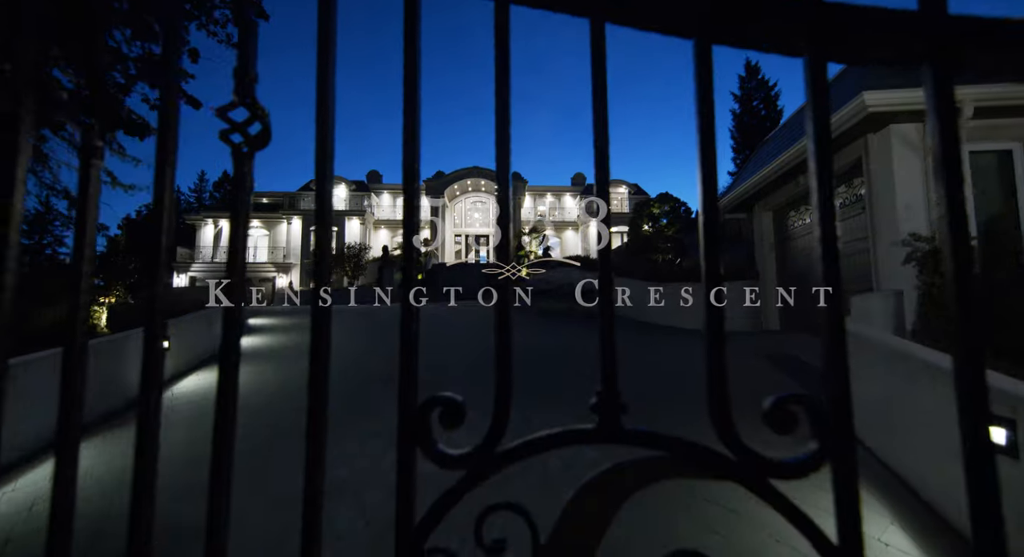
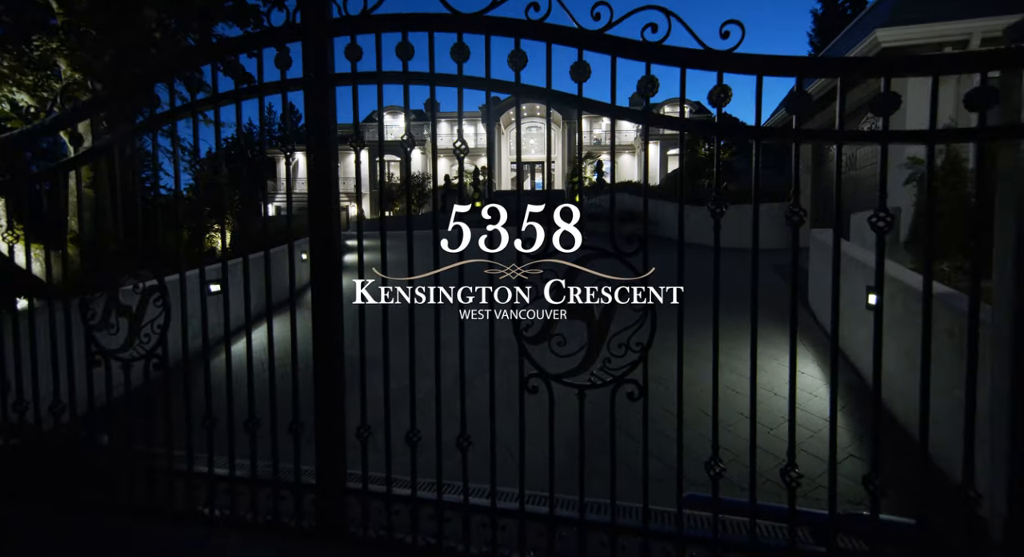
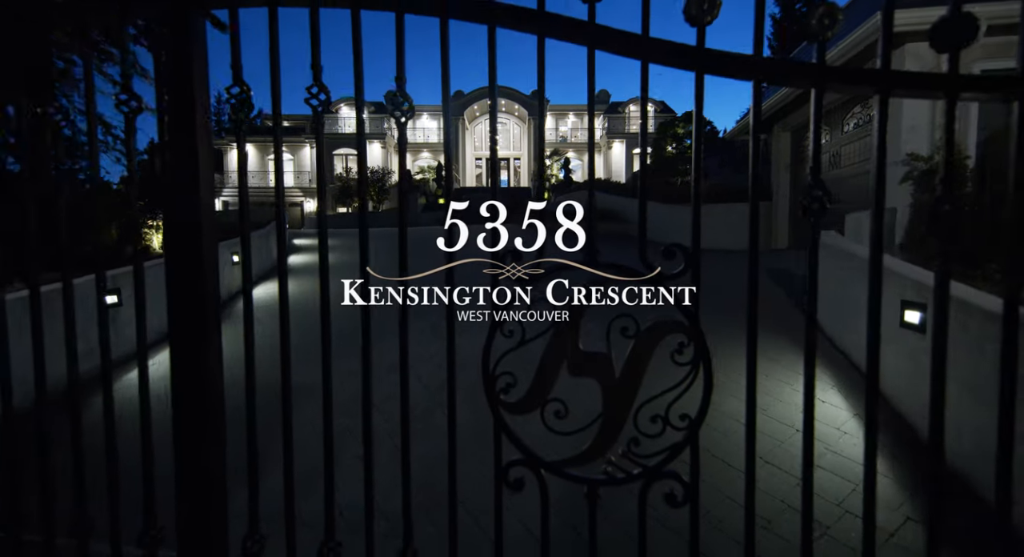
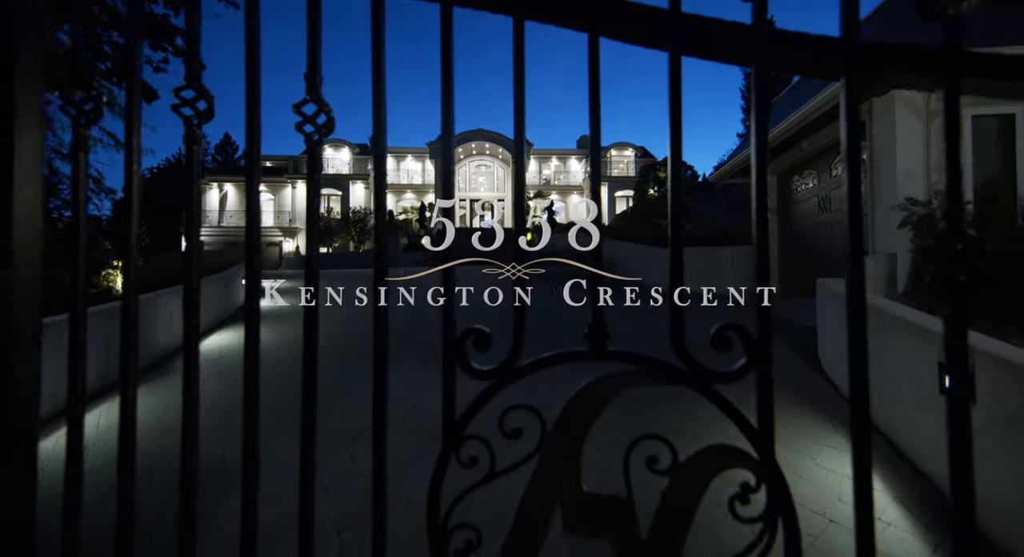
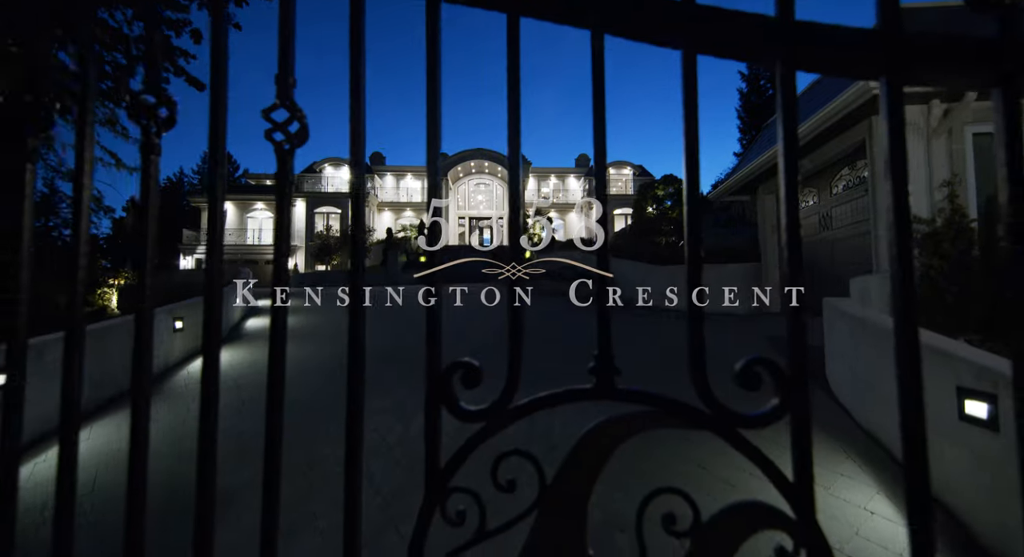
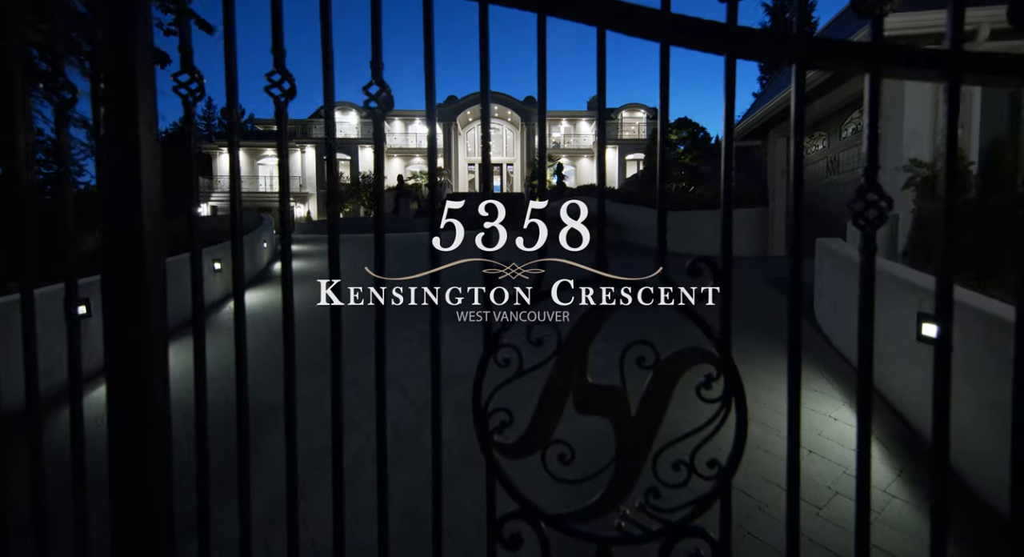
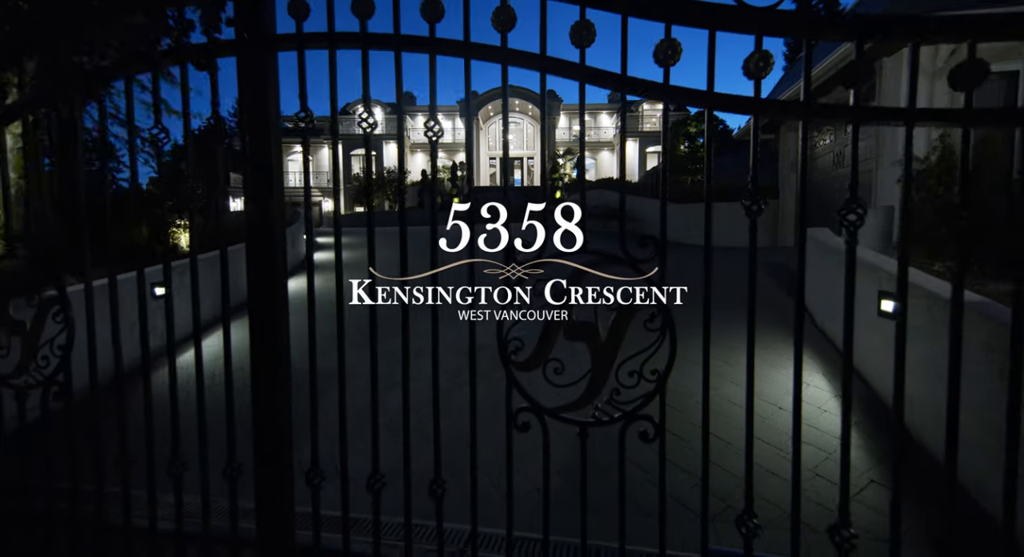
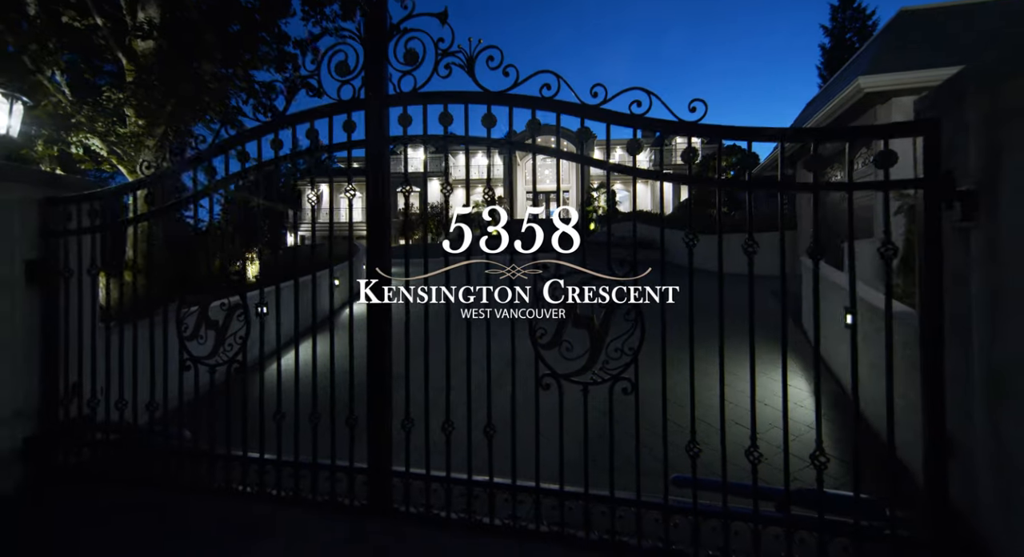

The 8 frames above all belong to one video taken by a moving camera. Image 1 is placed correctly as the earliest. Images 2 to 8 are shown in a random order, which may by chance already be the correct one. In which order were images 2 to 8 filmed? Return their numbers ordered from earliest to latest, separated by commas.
5, 4, 6, 3, 7, 2, 8
